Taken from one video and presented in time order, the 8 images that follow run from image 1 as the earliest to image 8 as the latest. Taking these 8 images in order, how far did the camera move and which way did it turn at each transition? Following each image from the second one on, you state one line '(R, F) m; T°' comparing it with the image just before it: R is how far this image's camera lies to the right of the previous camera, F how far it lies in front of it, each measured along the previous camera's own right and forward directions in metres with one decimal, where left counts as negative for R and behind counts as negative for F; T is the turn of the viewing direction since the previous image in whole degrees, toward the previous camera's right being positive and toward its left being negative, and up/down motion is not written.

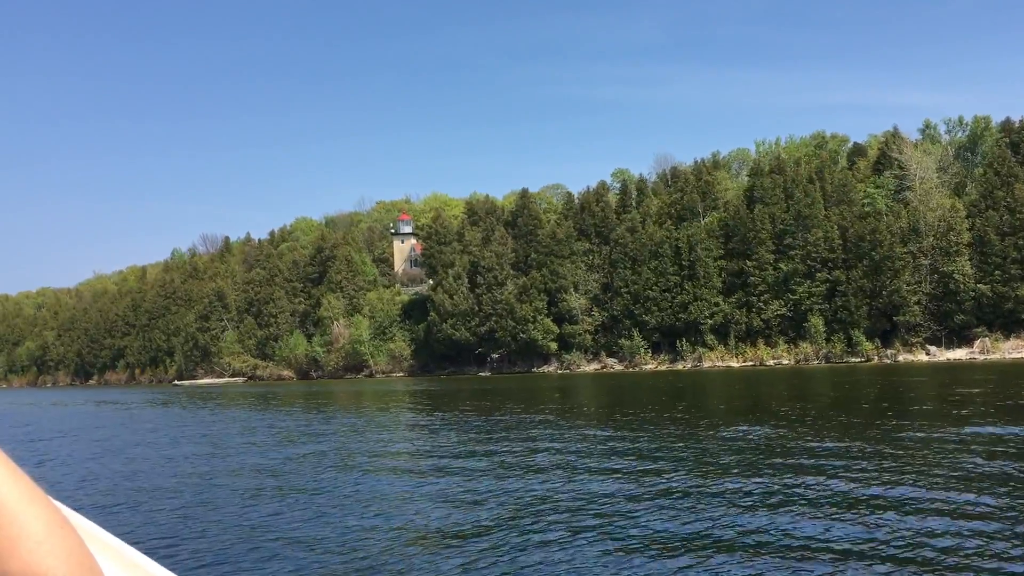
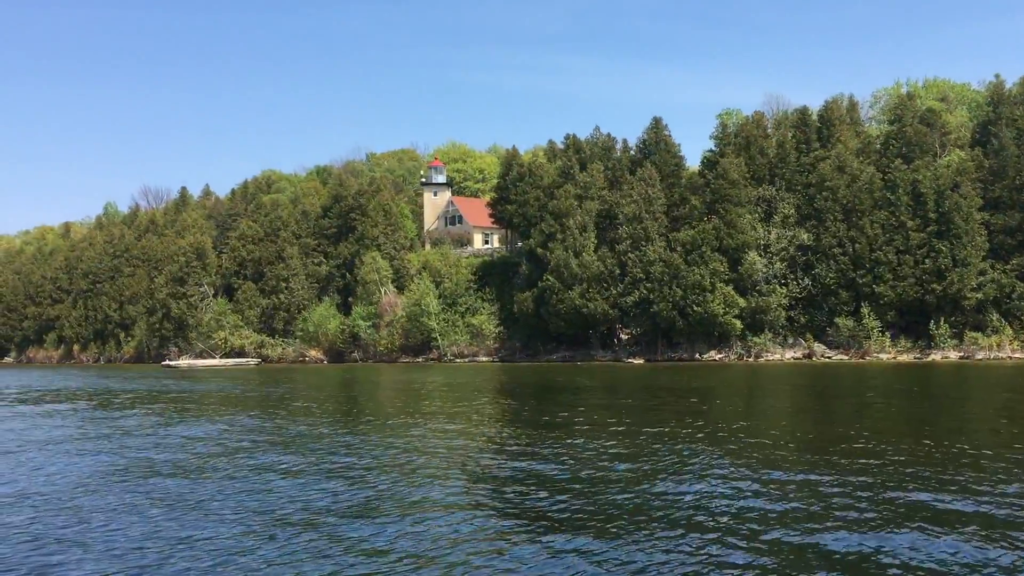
(-7.2, +10.7) m; +6°
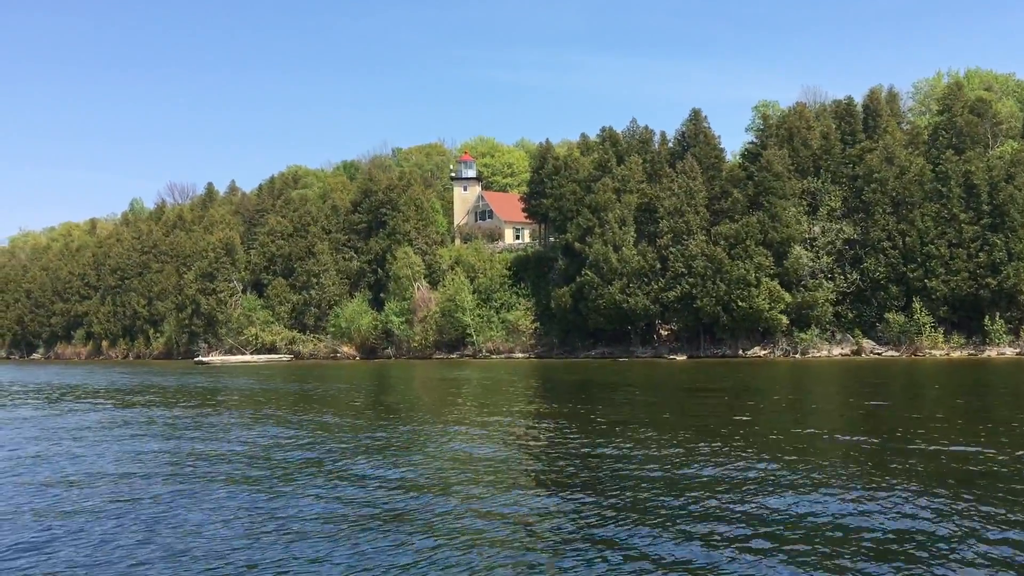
(-0.6, +0.5) m; -1°
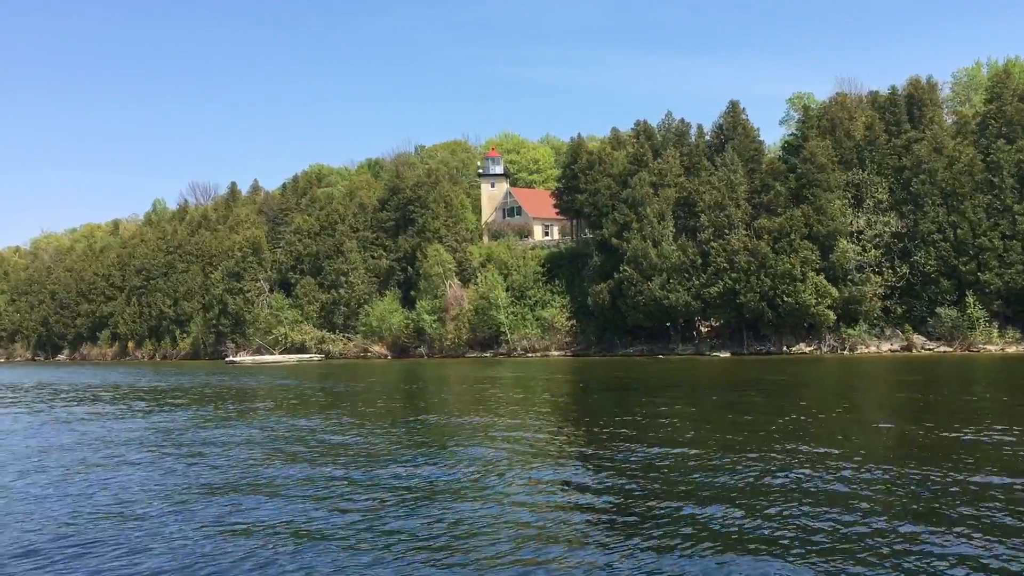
(-0.6, +0.5) m; -1°
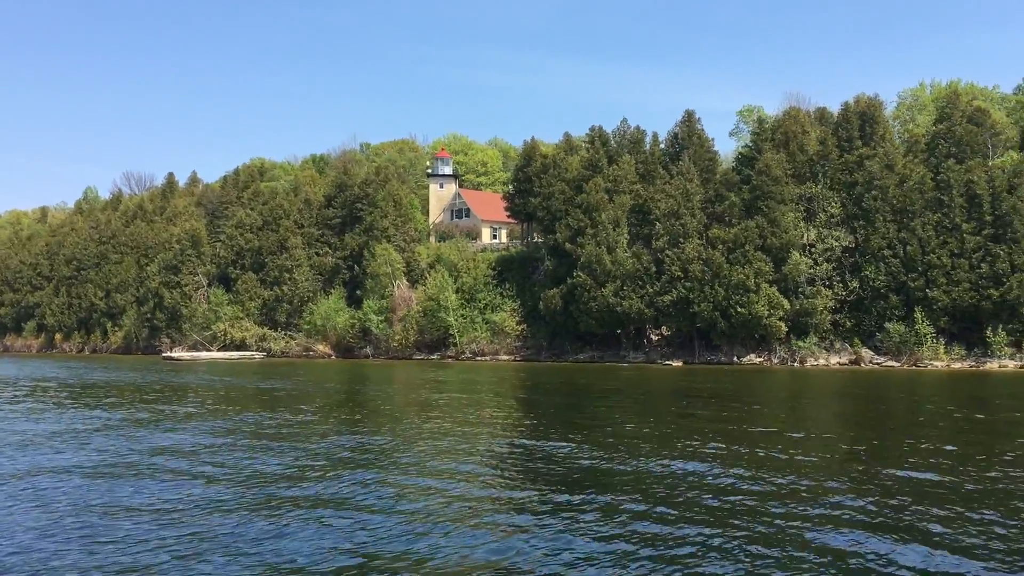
(-0.5, +0.4) m; +4°
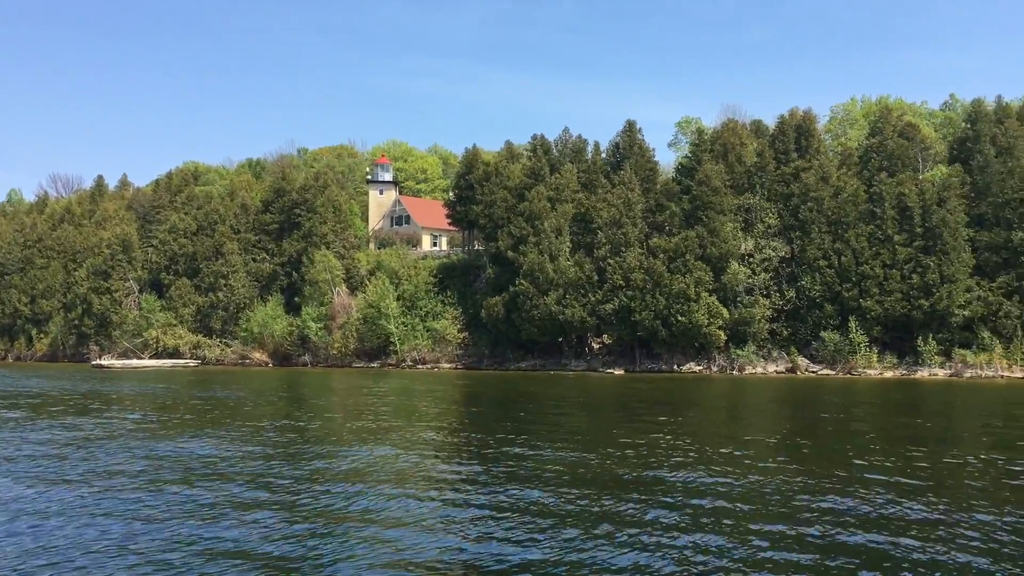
(-0.2, +0.1) m; +4°
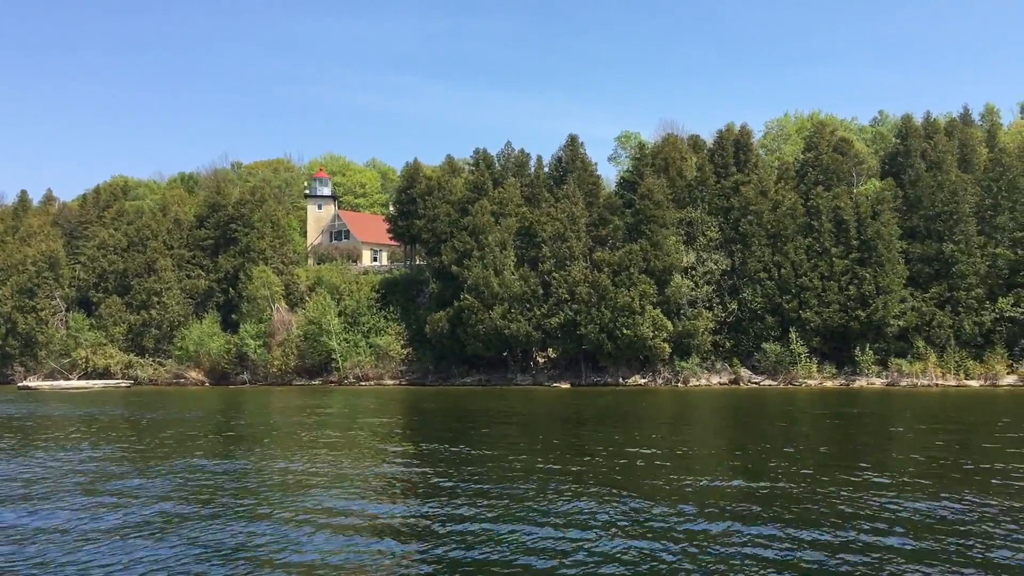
(-0.3, +0.1) m; +4°
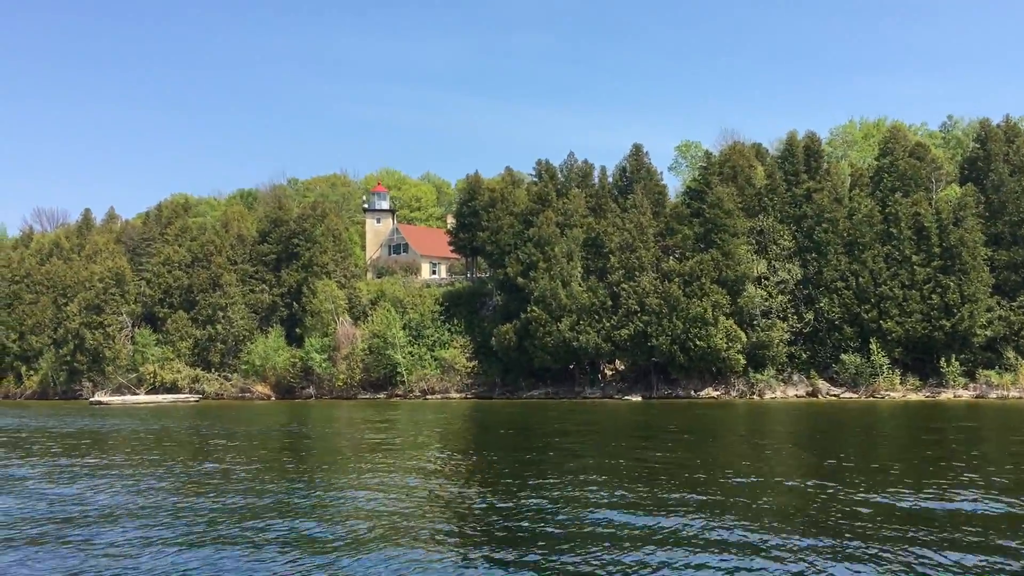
(-0.6, +0.4) m; -3°
